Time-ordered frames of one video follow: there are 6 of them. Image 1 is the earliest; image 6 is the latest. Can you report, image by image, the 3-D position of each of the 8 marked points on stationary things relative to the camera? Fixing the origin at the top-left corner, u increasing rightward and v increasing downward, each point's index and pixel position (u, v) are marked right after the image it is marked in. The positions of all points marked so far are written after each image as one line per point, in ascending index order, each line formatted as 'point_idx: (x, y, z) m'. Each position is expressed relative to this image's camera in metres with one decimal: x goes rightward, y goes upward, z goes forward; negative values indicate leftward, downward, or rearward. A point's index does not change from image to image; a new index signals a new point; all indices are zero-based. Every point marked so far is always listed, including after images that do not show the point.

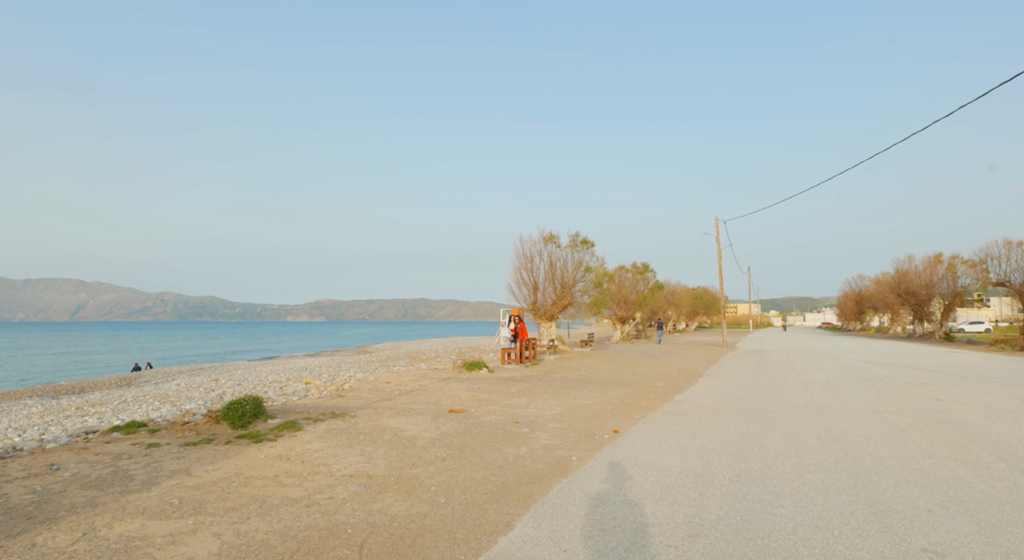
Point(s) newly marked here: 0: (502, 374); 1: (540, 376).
0: (-0.4, -3.2, +18.7) m
1: (+0.9, -3.3, +19.0) m
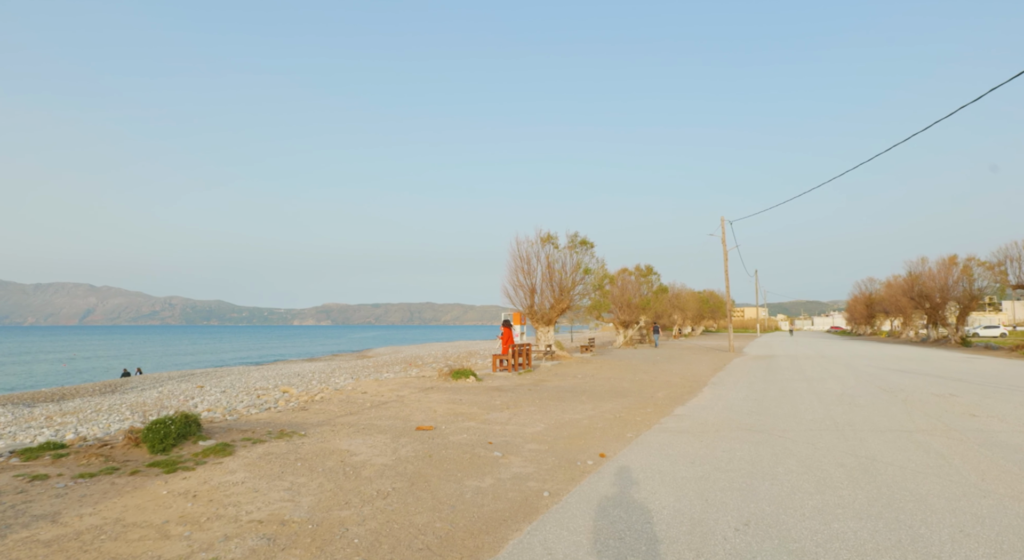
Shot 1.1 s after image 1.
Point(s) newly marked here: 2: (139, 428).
0: (-0.7, -3.3, +17.4) m
1: (+0.6, -3.4, +17.6) m
2: (-5.4, -2.2, +8.0) m
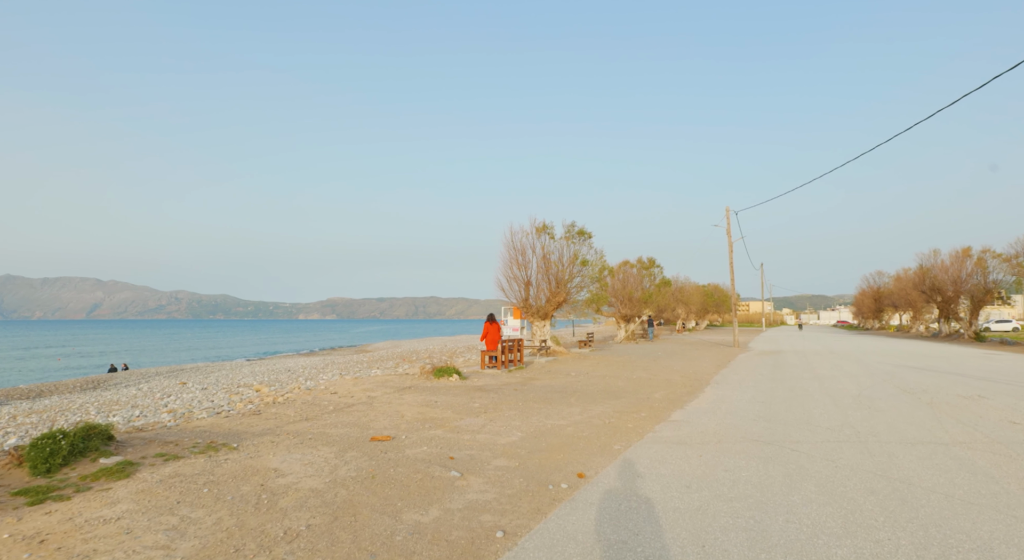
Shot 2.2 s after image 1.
0: (-1.1, -3.0, +16.1) m
1: (+0.2, -3.1, +16.3) m
2: (-5.9, -2.0, +6.8) m
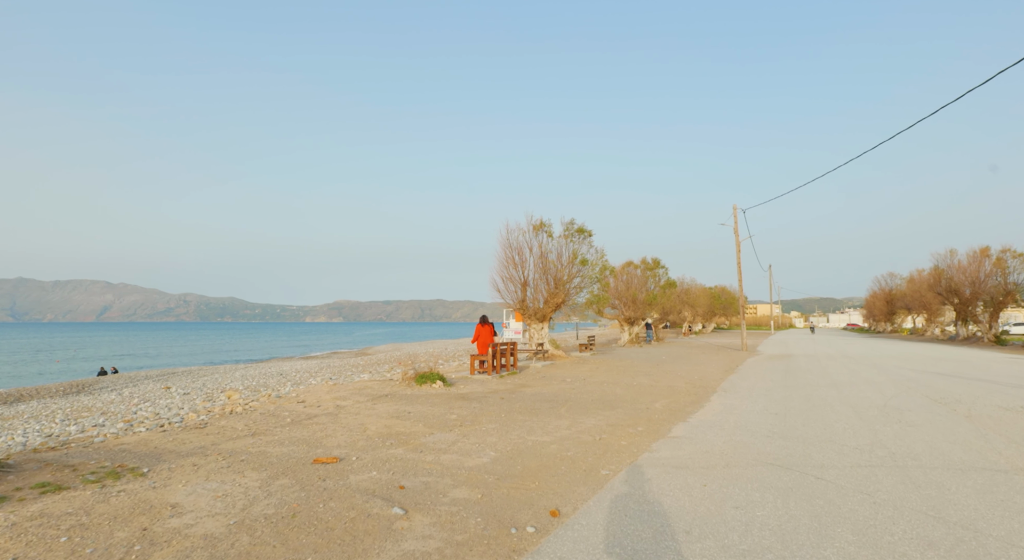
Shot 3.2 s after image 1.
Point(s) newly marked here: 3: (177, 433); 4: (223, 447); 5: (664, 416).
0: (-1.5, -3.0, +14.8) m
1: (-0.1, -3.1, +15.0) m
2: (-6.4, -1.9, +5.5) m
3: (-5.6, -2.6, +9.2) m
4: (-4.2, -2.4, +8.1) m
5: (+3.2, -2.8, +11.5) m
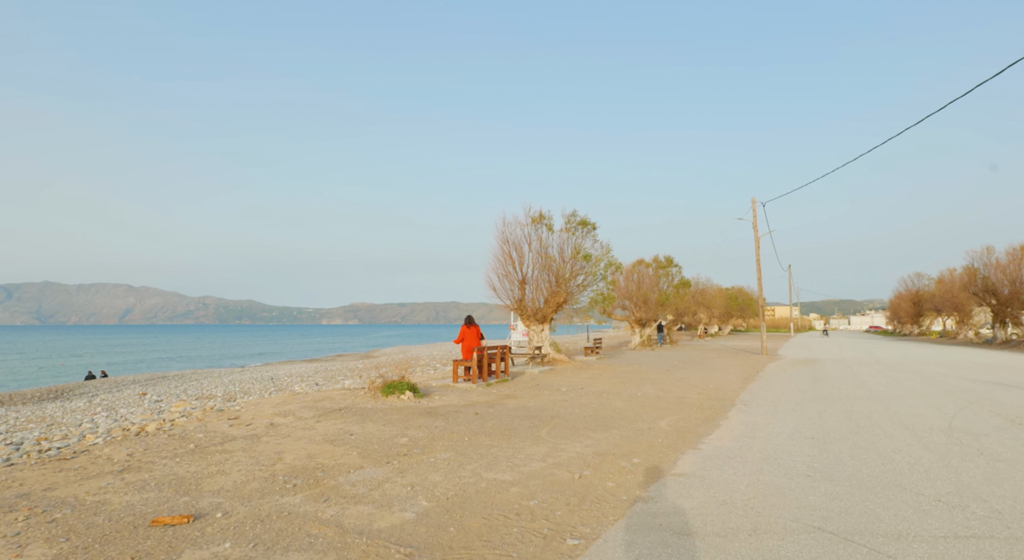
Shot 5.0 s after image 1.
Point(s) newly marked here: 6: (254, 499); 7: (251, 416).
0: (-1.9, -2.8, +12.6) m
1: (-0.6, -2.9, +12.7) m
2: (-7.1, -1.7, +3.4) m
3: (-6.2, -2.4, +7.1) m
4: (-4.8, -2.3, +5.9) m
5: (+2.6, -2.7, +9.2) m
6: (-2.7, -2.3, +5.9) m
7: (-5.3, -2.8, +11.3) m
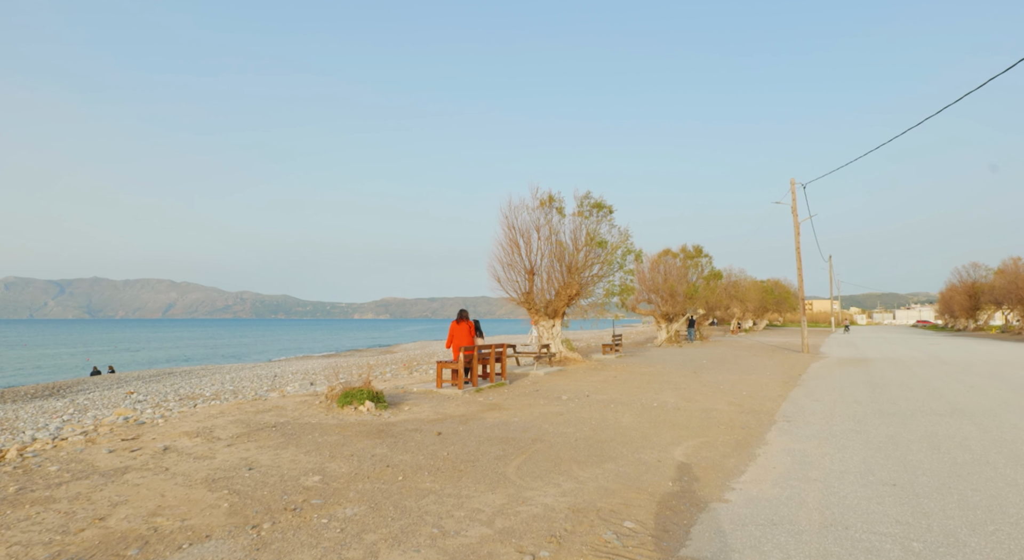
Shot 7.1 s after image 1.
0: (-2.3, -2.5, +10.2) m
1: (-1.0, -2.6, +10.3) m
2: (-7.9, -1.6, +1.3) m
3: (-6.9, -2.2, +5.0) m
4: (-5.6, -2.1, +3.7) m
5: (+2.1, -2.4, +6.5) m
6: (-3.4, -2.1, +3.5) m
7: (-5.8, -2.5, +9.1) m
